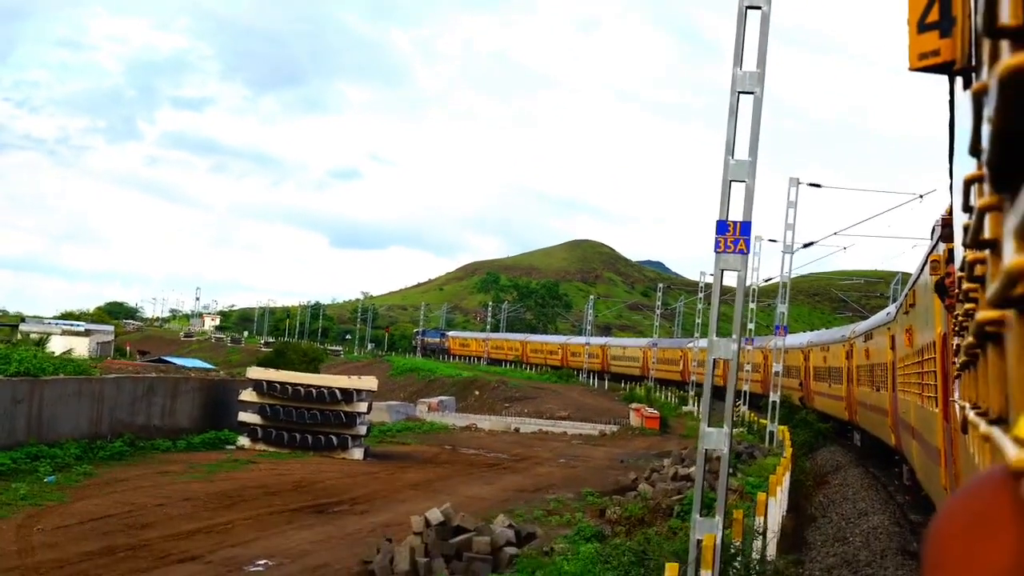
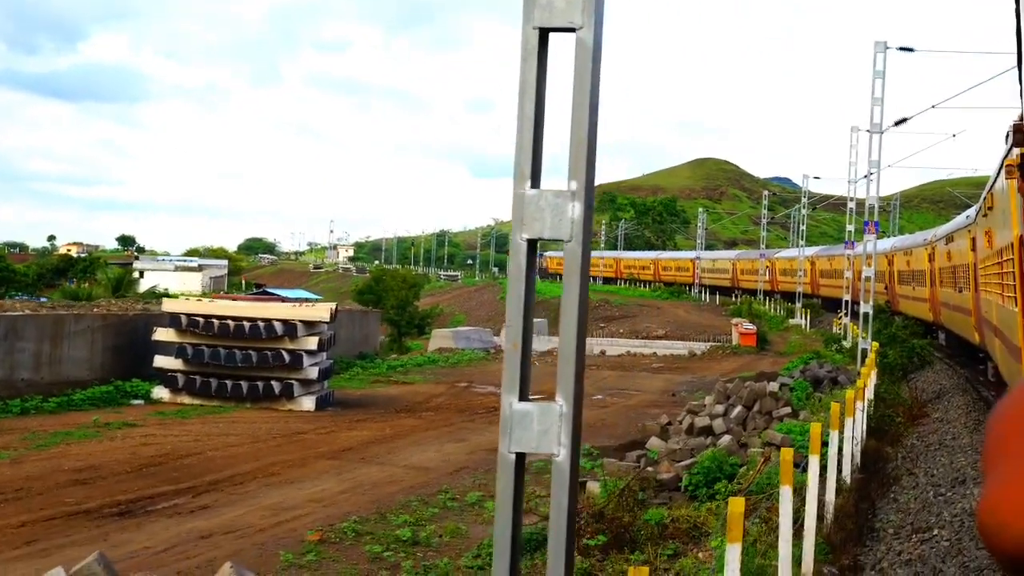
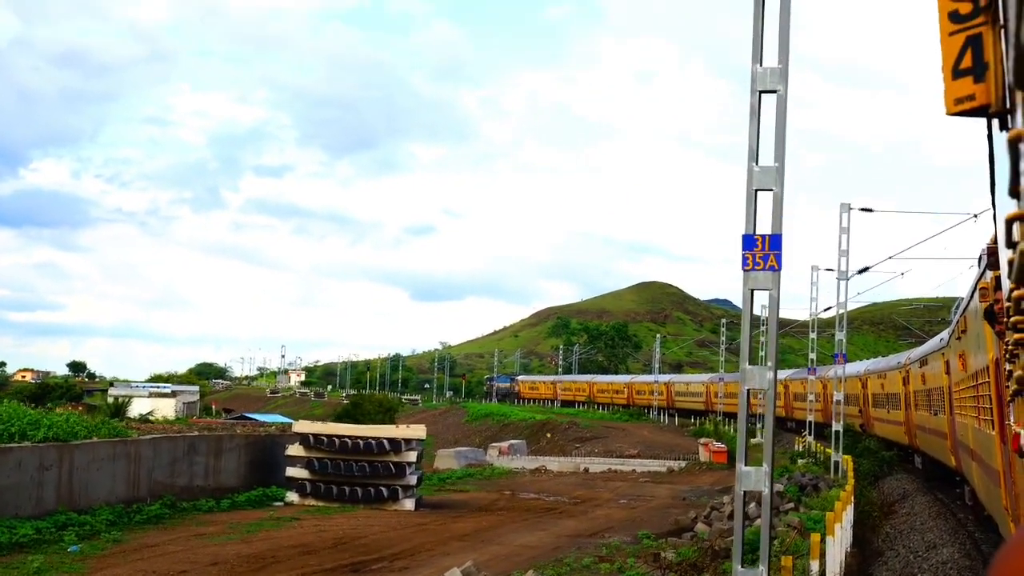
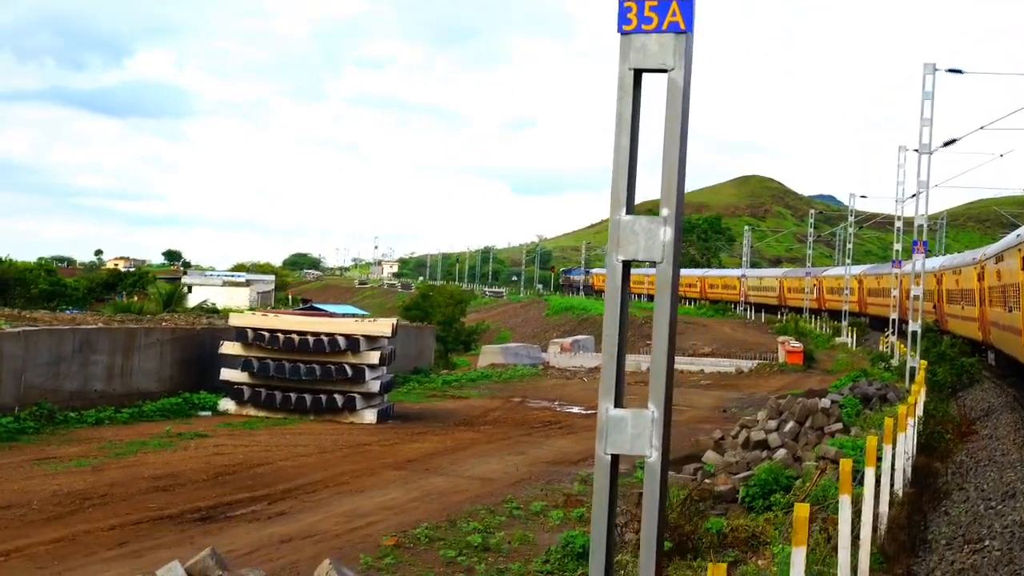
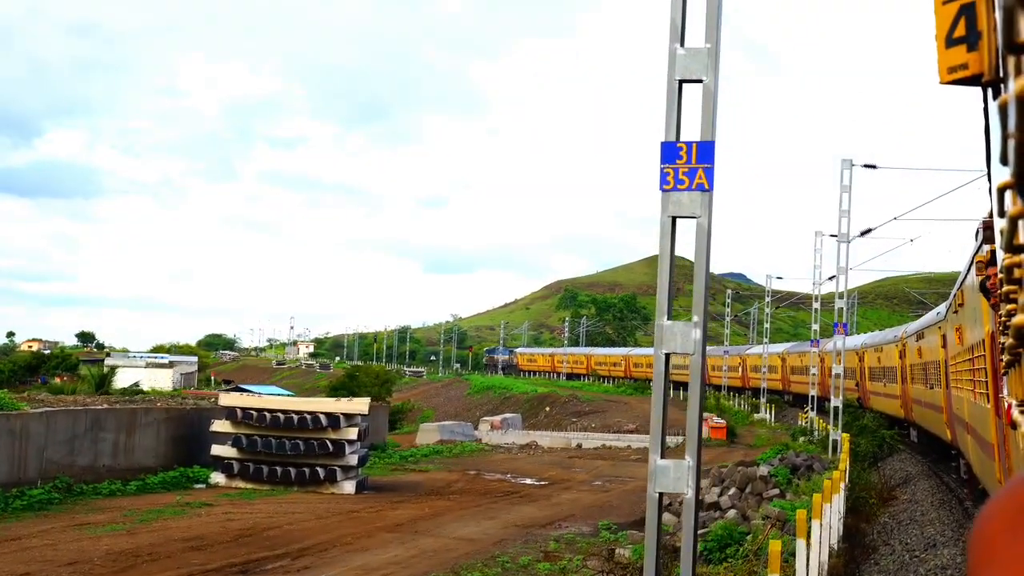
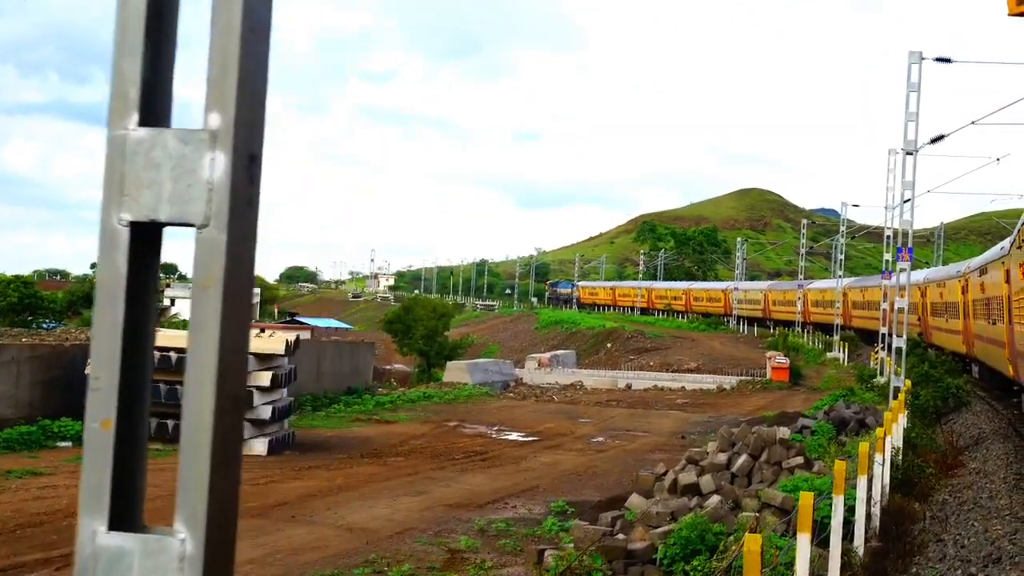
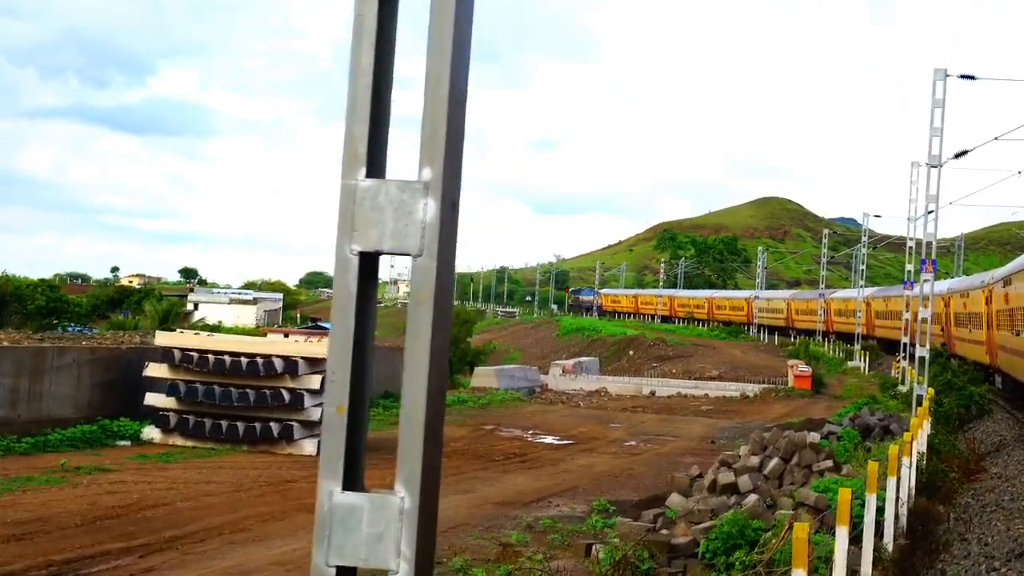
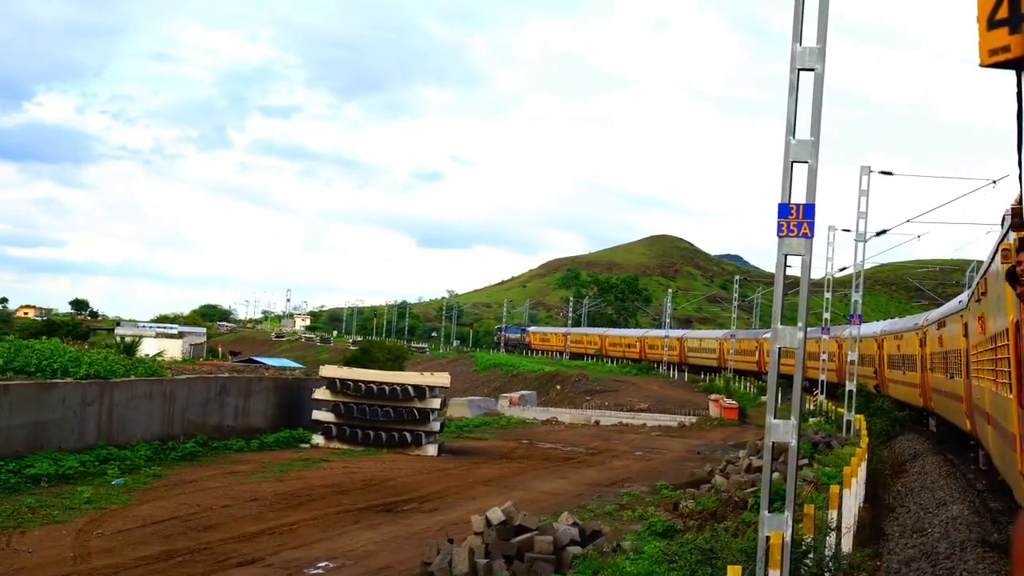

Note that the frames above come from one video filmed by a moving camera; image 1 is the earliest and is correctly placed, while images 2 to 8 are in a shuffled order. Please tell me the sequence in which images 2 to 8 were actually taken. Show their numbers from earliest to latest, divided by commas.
8, 3, 5, 4, 2, 7, 6
